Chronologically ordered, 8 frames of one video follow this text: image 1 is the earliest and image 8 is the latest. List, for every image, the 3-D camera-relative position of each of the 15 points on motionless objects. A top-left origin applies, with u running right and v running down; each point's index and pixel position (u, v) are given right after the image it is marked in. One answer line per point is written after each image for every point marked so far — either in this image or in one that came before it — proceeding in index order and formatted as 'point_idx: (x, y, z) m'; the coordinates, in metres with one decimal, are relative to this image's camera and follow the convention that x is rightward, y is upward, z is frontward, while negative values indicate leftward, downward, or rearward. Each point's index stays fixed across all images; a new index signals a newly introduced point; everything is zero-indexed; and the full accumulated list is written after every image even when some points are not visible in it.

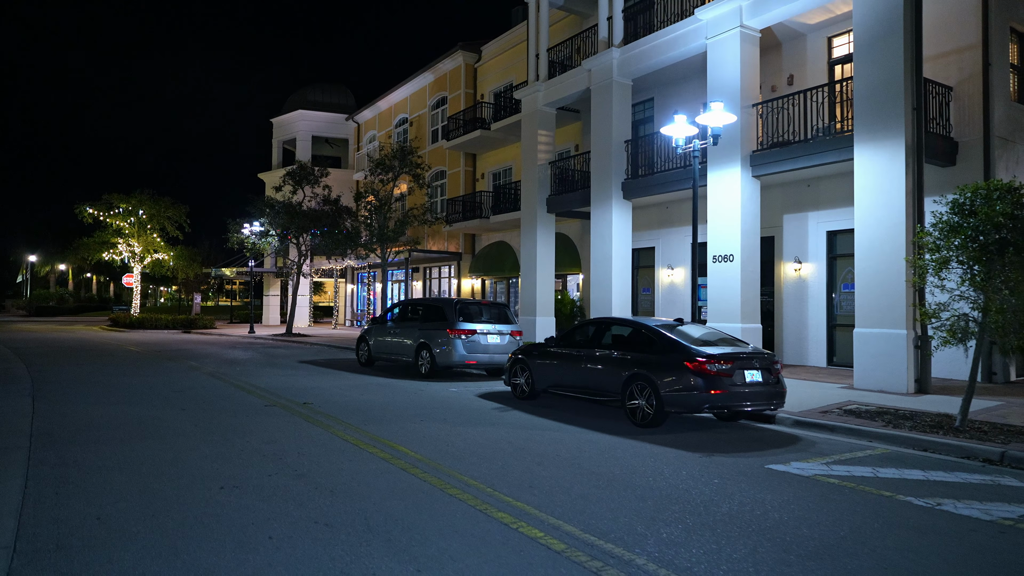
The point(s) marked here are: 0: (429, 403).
0: (-1.4, -1.9, +11.5) m
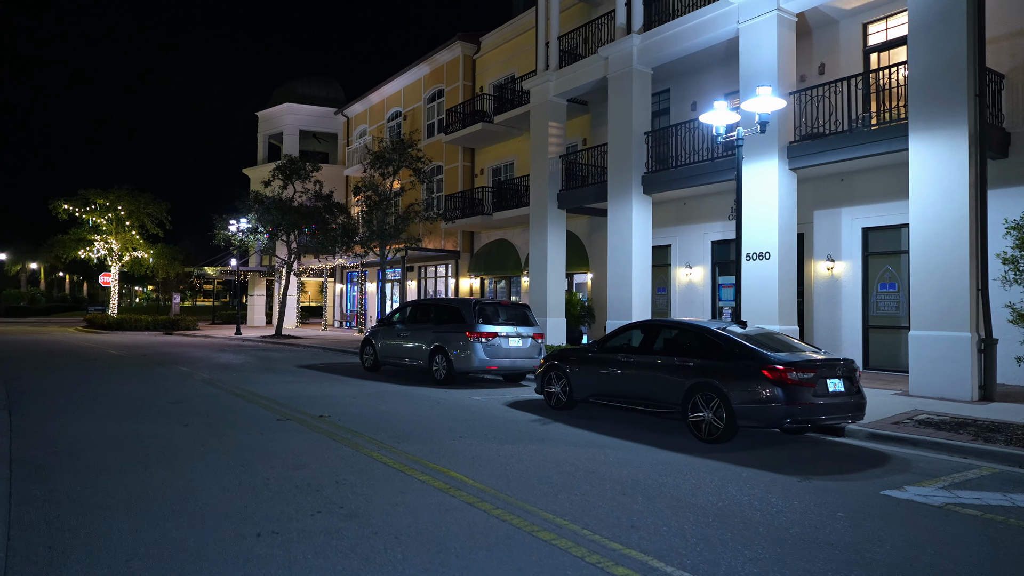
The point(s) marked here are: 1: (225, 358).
0: (-0.8, -1.9, +10.4) m
1: (-8.3, -2.0, +19.7) m
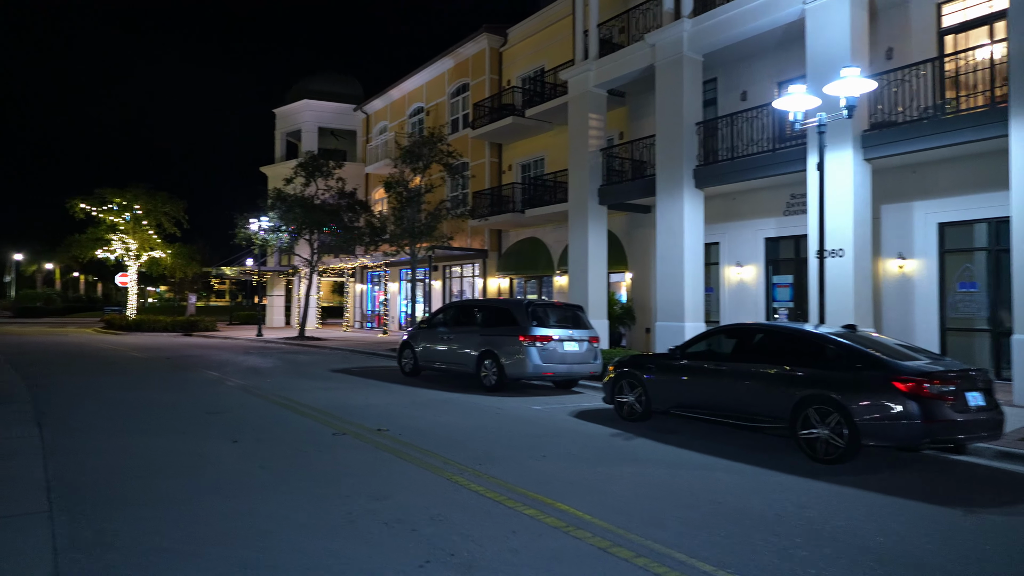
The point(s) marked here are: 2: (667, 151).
0: (+0.2, -1.9, +9.4) m
1: (-7.2, -2.1, +18.8) m
2: (+3.9, +3.4, +17.0) m
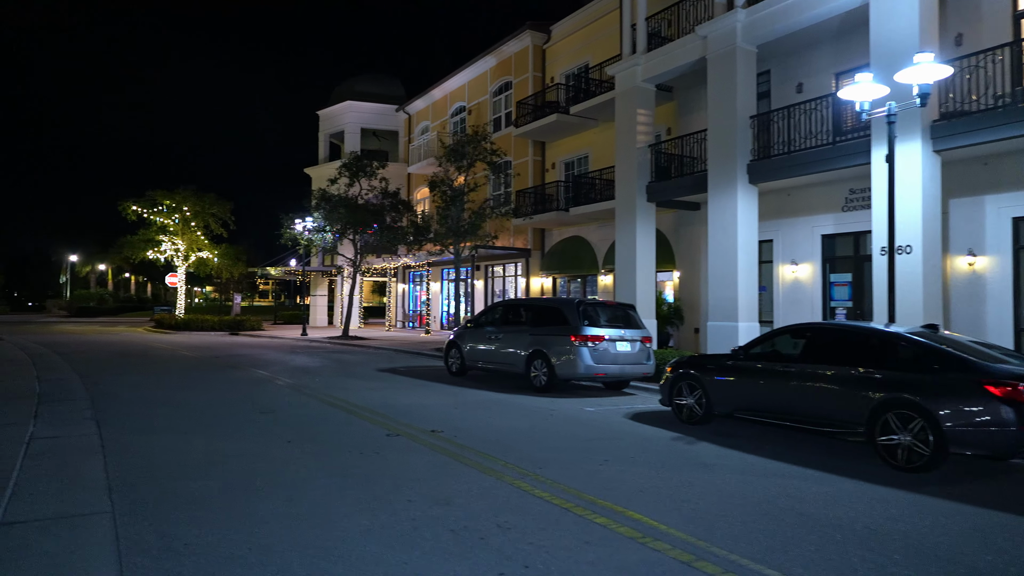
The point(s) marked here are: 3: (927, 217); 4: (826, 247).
0: (+0.9, -1.9, +9.1) m
1: (-5.9, -2.0, +18.9) m
2: (+5.0, +3.5, +16.5) m
3: (+7.6, +1.3, +12.4) m
4: (+7.9, +1.1, +17.2) m
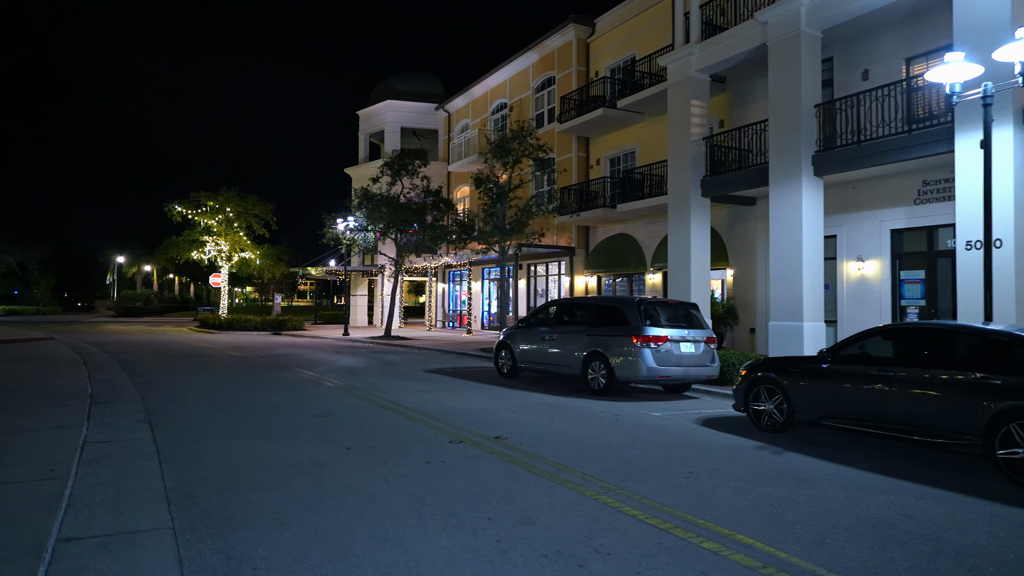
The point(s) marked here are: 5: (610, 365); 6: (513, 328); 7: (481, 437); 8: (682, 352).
0: (+1.8, -1.9, +8.5) m
1: (-4.6, -2.0, +18.7) m
2: (+6.2, +3.5, +15.7) m
3: (+8.6, +1.4, +11.4) m
4: (+9.2, +1.1, +16.2) m
5: (+1.8, -1.4, +12.2) m
6: (0.0, -0.9, +14.8) m
7: (-0.4, -1.8, +8.1) m
8: (+3.0, -1.1, +12.0) m
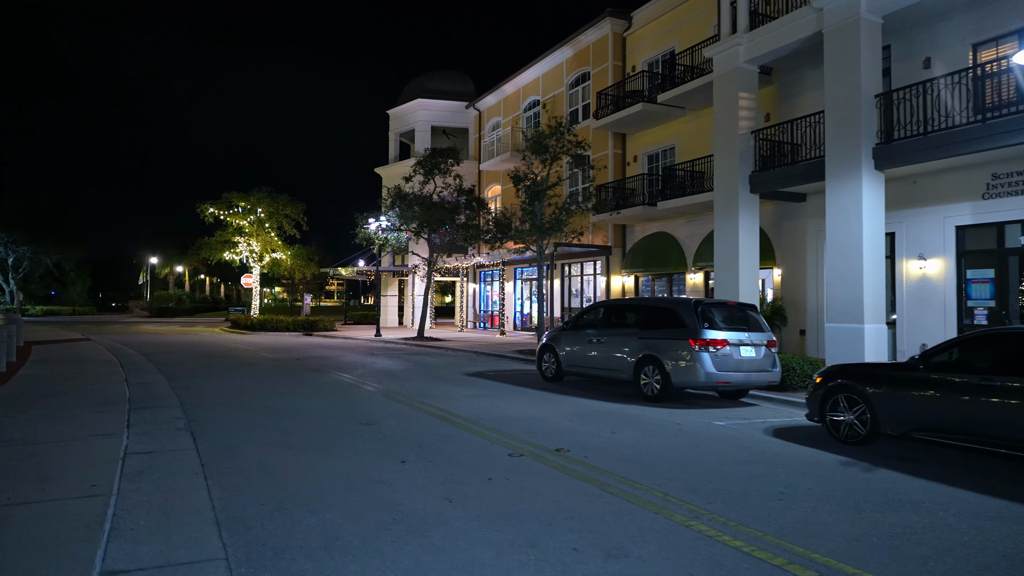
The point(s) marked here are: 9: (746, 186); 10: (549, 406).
0: (+2.5, -1.9, +7.9) m
1: (-3.5, -2.0, +18.3) m
2: (+7.2, +3.5, +14.9) m
3: (+9.4, +1.4, +10.6) m
4: (+10.1, +1.1, +15.3) m
5: (+2.6, -1.4, +11.6) m
6: (+1.0, -0.9, +14.2) m
7: (+0.3, -1.8, +7.6) m
8: (+3.8, -1.1, +11.3) m
9: (+6.1, +2.7, +17.8) m
10: (+0.6, -1.9, +10.9) m
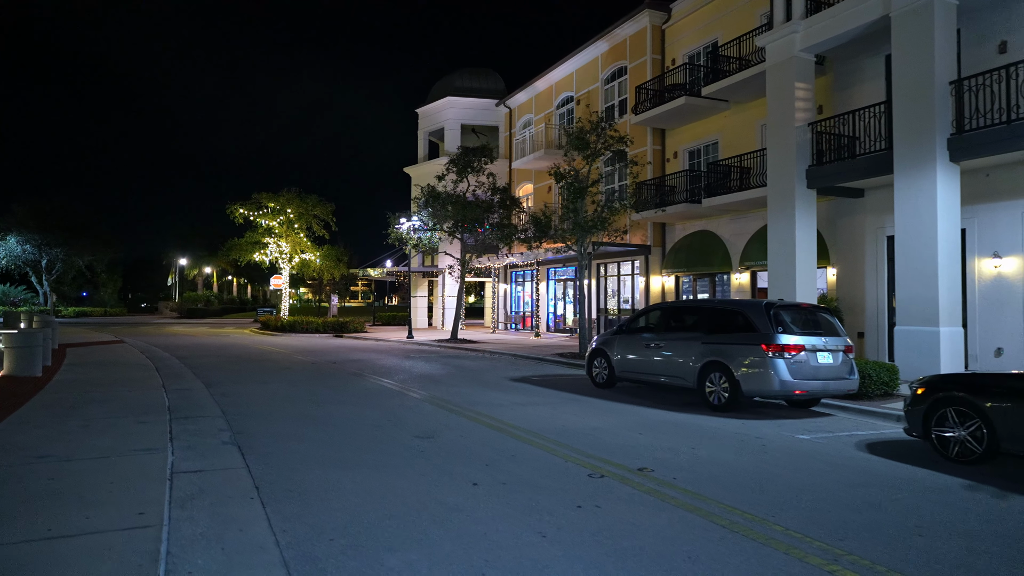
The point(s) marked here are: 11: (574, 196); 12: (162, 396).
0: (+3.3, -1.9, +7.1) m
1: (-2.4, -2.1, +17.7) m
2: (+8.2, +3.5, +14.0) m
3: (+10.2, +1.4, +9.6) m
4: (+11.2, +1.1, +14.3) m
5: (+3.5, -1.4, +10.8) m
6: (+2.0, -0.9, +13.5) m
7: (+1.1, -1.8, +6.8) m
8: (+4.7, -1.1, +10.5) m
9: (+7.2, +2.7, +16.9) m
10: (+1.5, -1.9, +10.2) m
11: (+1.8, +2.7, +20.0) m
12: (-5.9, -1.8, +11.4) m
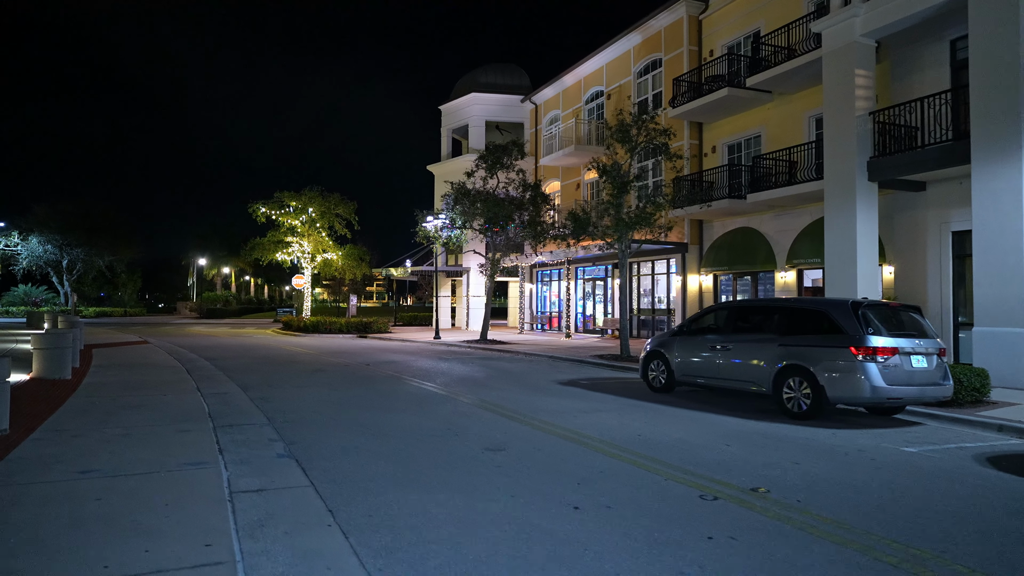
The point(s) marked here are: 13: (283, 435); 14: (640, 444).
0: (+4.2, -1.9, +6.3) m
1: (-1.3, -2.0, +16.9) m
2: (+9.2, +3.5, +13.1) m
3: (+11.2, +1.4, +8.6) m
4: (+12.1, +1.1, +13.3) m
5: (+4.4, -1.4, +9.9) m
6: (+2.9, -0.9, +12.7) m
7: (+2.0, -1.8, +6.0) m
8: (+5.7, -1.1, +9.6) m
9: (+8.3, +2.7, +16.0) m
10: (+2.4, -1.9, +9.4) m
11: (+2.9, +2.8, +19.2) m
12: (-4.9, -1.8, +10.8) m
13: (-2.8, -1.8, +8.3) m
14: (+1.5, -1.8, +7.9) m
